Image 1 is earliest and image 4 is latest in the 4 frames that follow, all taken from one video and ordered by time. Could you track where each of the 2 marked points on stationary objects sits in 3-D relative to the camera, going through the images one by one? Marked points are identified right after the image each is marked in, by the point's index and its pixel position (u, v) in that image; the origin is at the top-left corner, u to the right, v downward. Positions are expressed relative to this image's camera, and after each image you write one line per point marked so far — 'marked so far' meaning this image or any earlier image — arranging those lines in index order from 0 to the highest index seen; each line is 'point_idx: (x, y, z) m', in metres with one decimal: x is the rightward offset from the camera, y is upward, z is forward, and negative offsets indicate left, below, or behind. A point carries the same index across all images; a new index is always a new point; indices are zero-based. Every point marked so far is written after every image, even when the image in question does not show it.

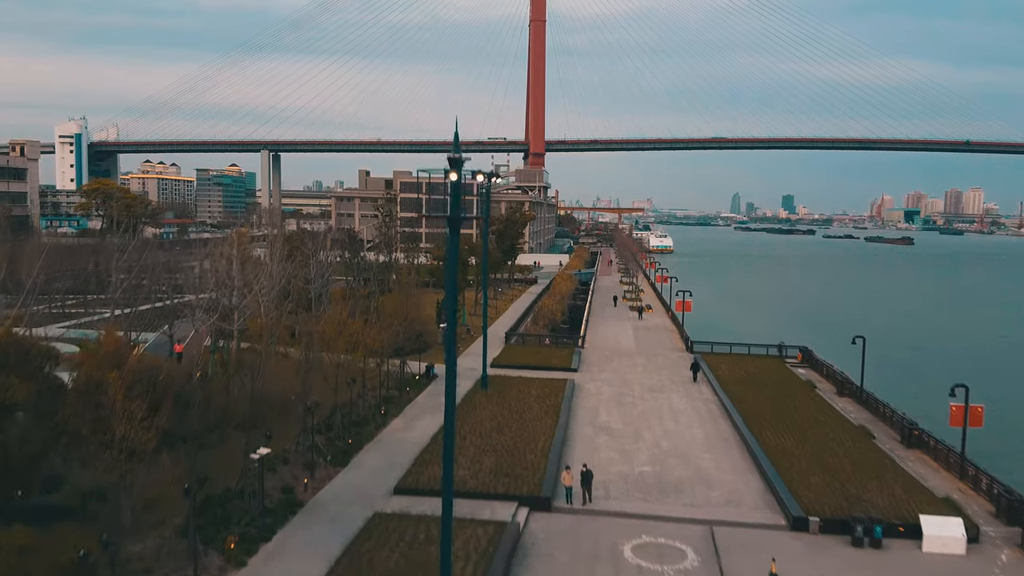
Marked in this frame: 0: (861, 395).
0: (+6.0, -1.8, +9.9) m
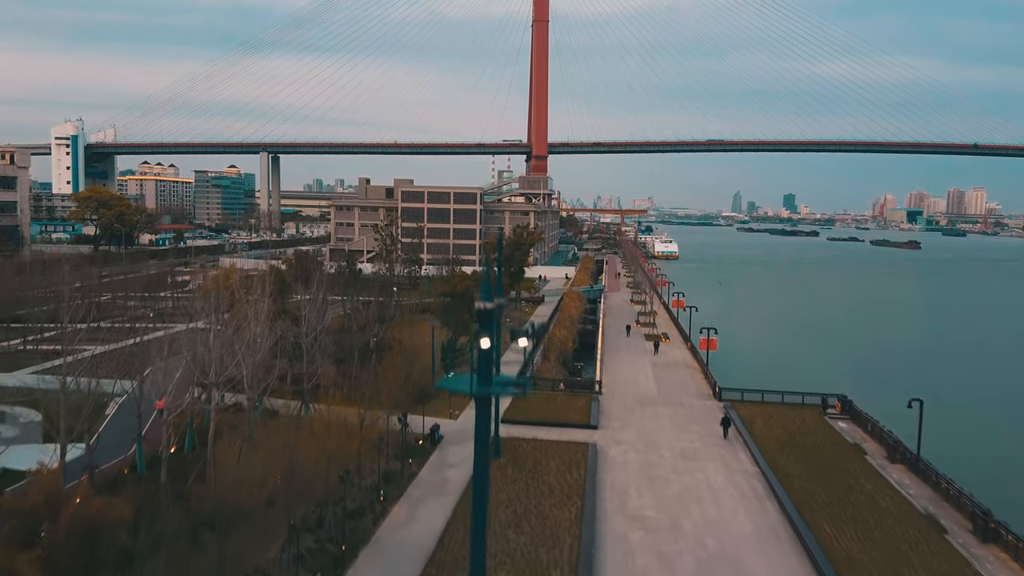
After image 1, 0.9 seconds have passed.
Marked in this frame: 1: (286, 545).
0: (+6.2, -2.7, +8.9) m
1: (-2.4, -2.7, +6.2) m
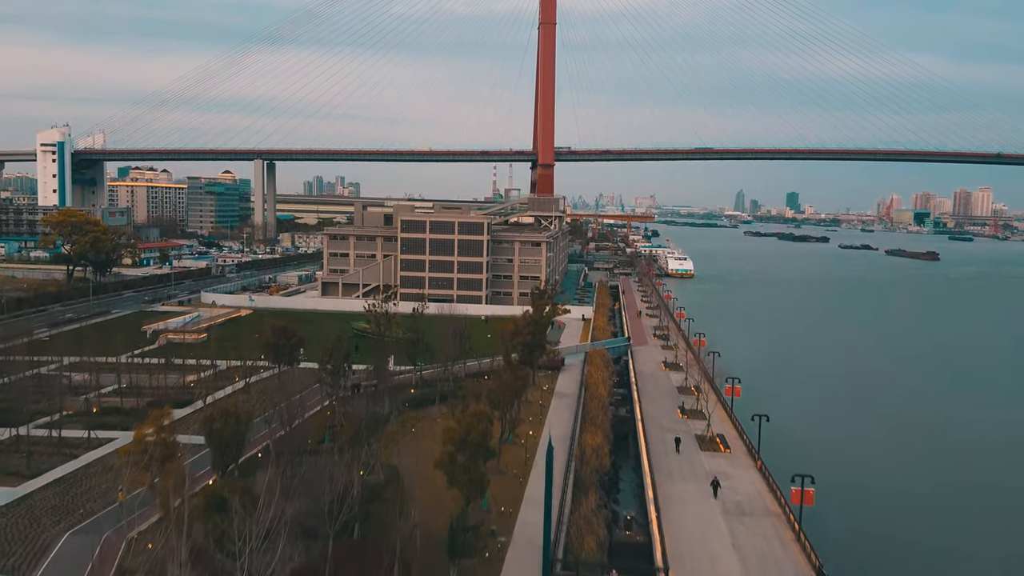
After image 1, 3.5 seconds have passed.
0: (+6.7, -5.1, +5.7) m
1: (-1.9, -5.1, +3.1) m
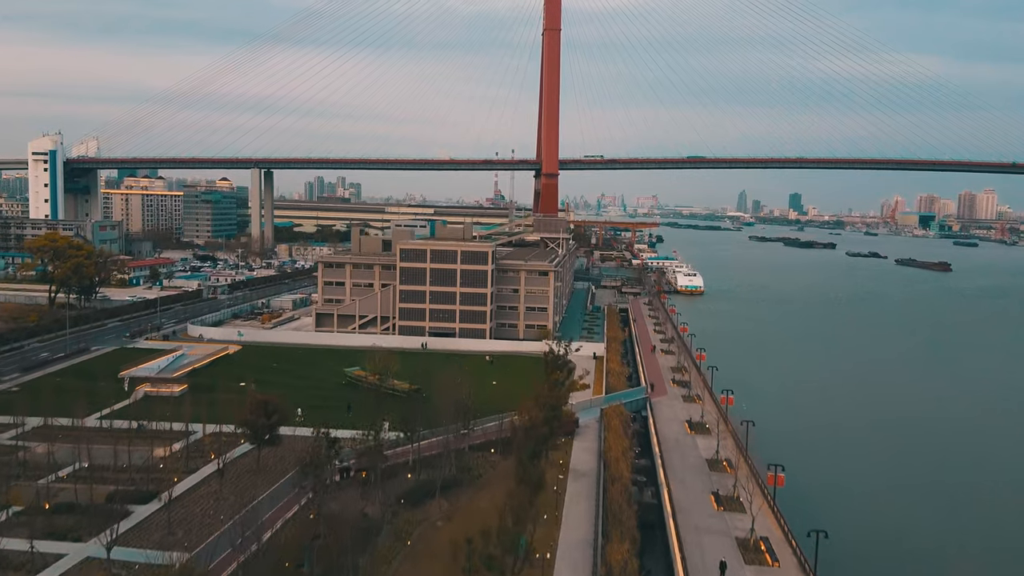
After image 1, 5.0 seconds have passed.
0: (+6.9, -6.8, +3.7) m
1: (-1.7, -6.8, +1.2) m
